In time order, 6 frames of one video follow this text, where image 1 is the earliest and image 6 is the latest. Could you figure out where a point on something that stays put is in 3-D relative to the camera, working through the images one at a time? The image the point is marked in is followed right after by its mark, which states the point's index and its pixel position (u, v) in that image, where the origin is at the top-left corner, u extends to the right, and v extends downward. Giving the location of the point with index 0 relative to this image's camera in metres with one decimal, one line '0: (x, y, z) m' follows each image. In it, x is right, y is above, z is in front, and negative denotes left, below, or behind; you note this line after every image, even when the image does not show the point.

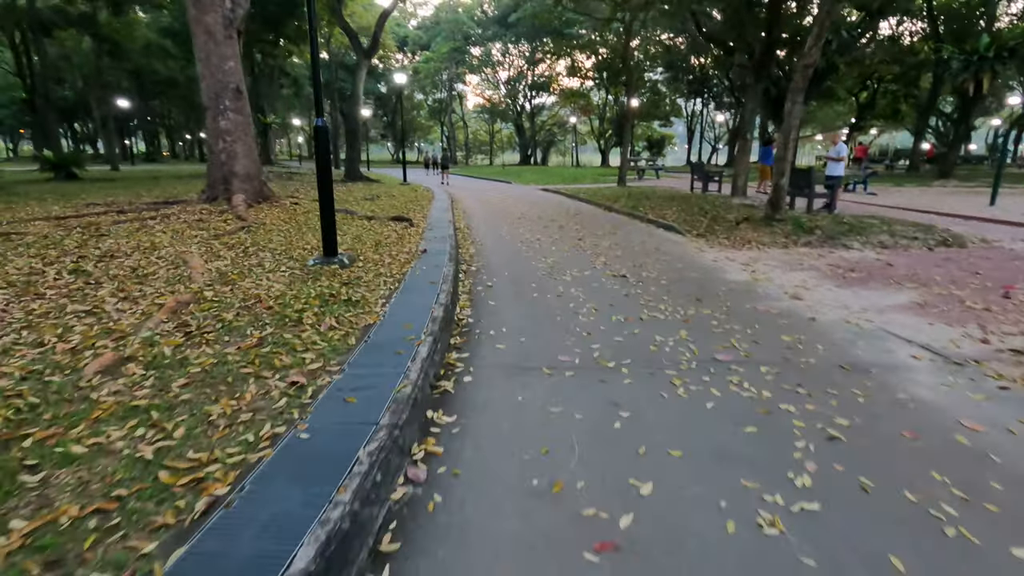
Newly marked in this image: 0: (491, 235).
0: (-0.4, +0.9, +9.7) m
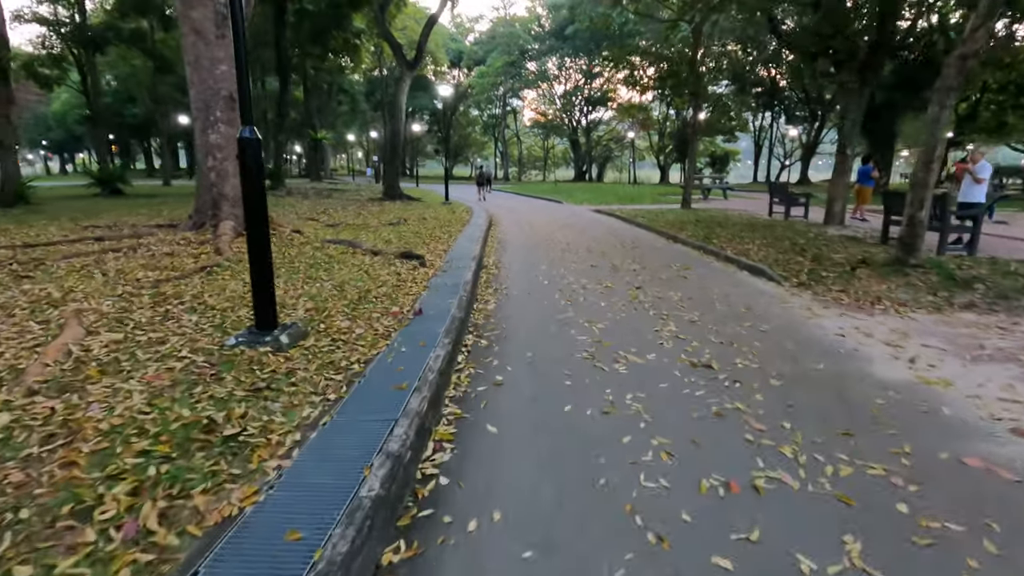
0: (+0.1, +0.1, +7.6) m
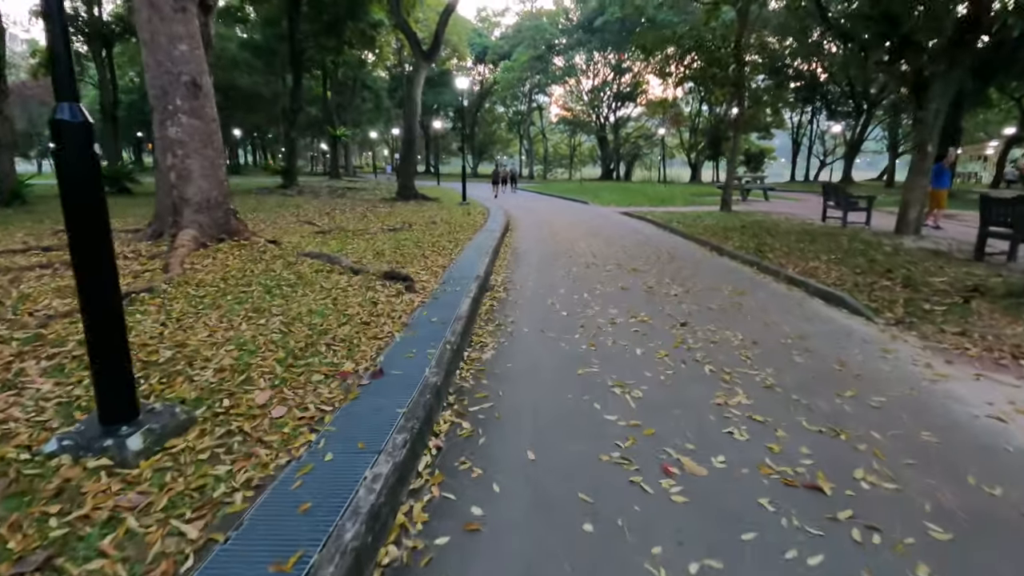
0: (+0.2, -0.2, +6.0) m
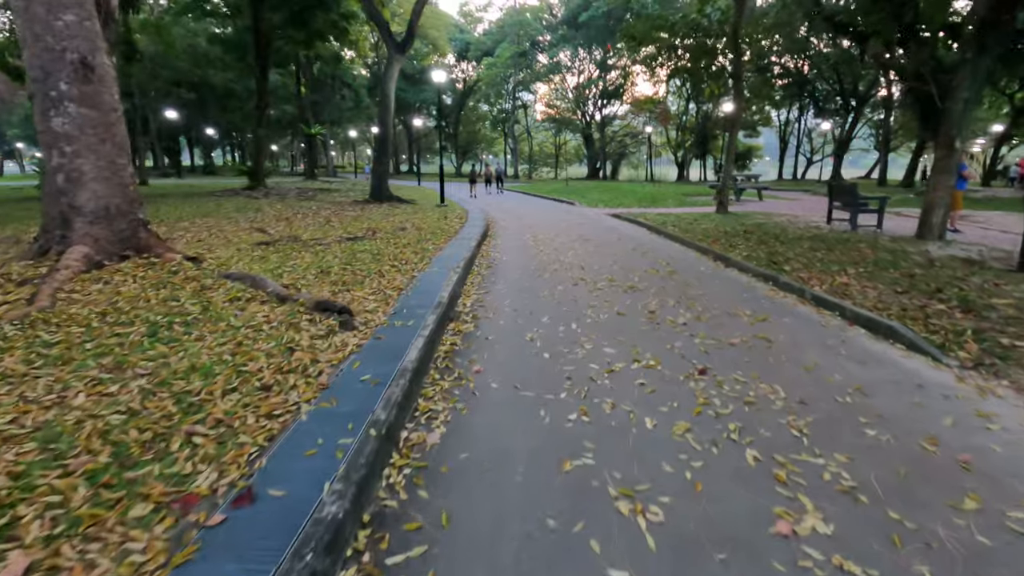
0: (0.0, -0.5, +4.7) m
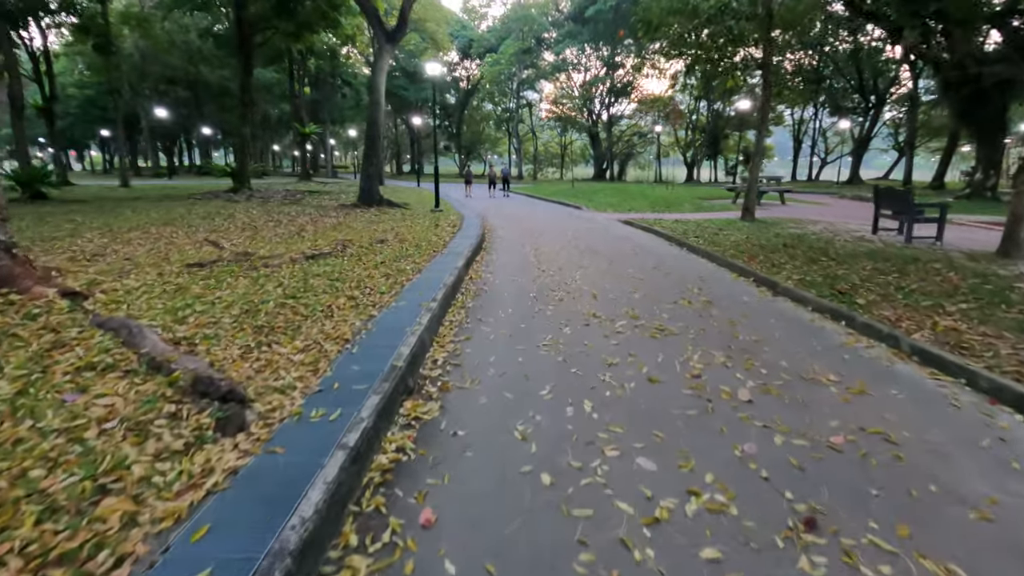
0: (-0.1, -1.0, +2.9) m
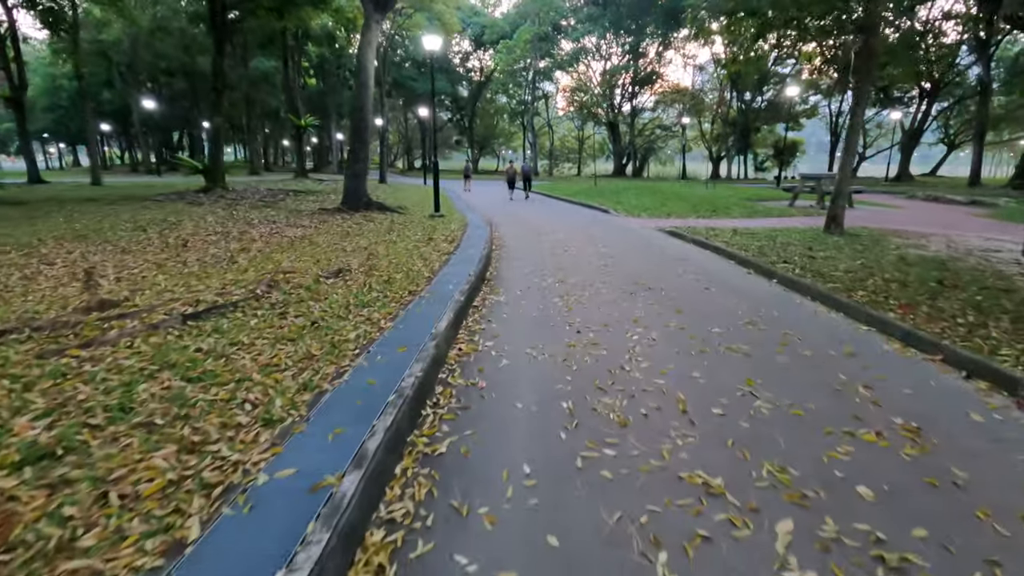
0: (-0.1, -1.7, -0.3) m
